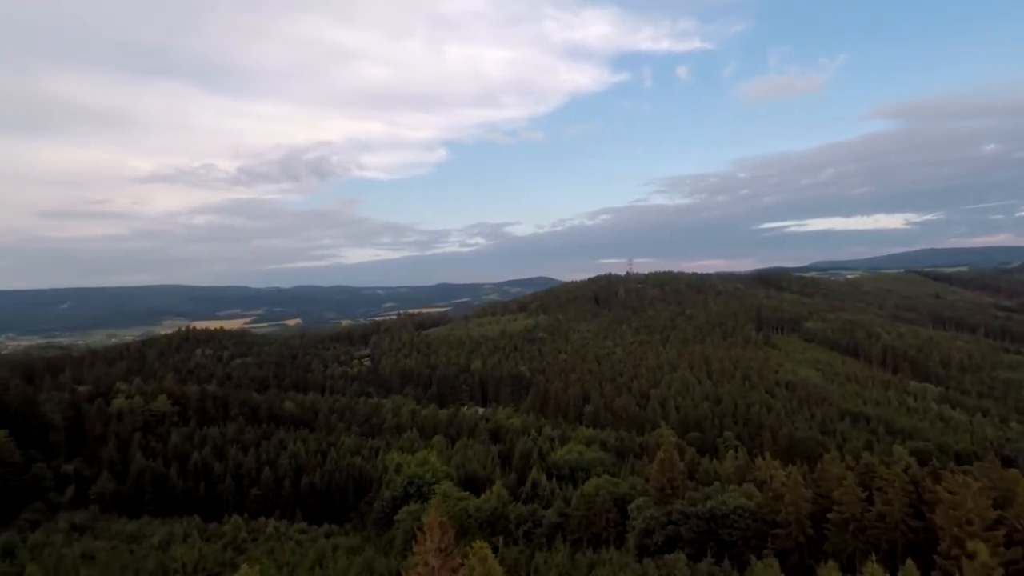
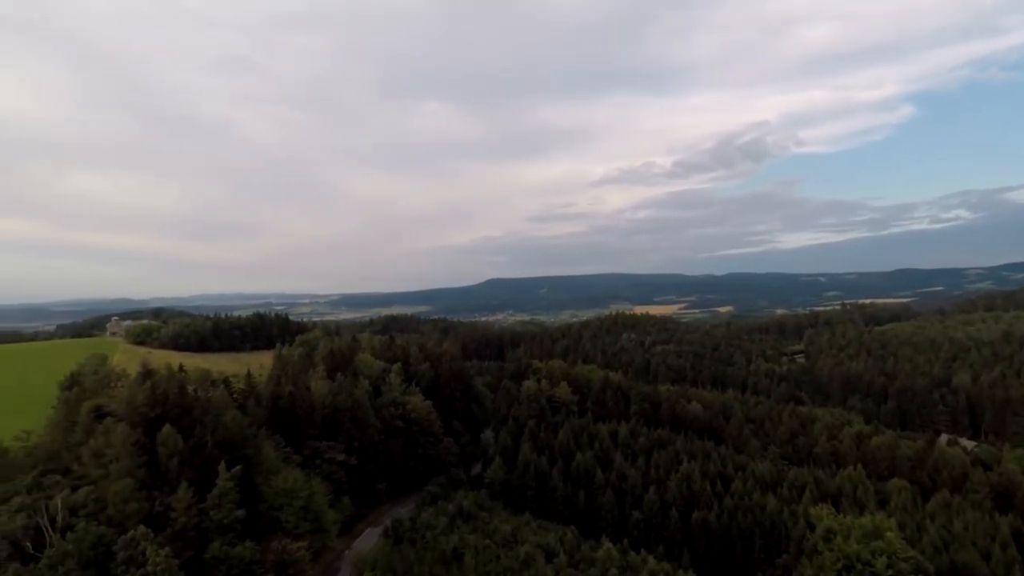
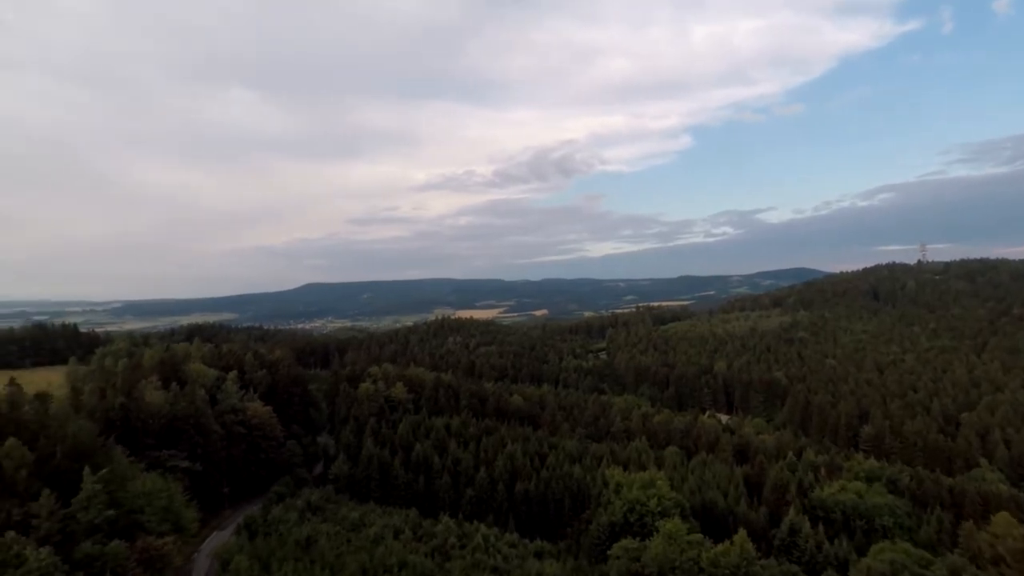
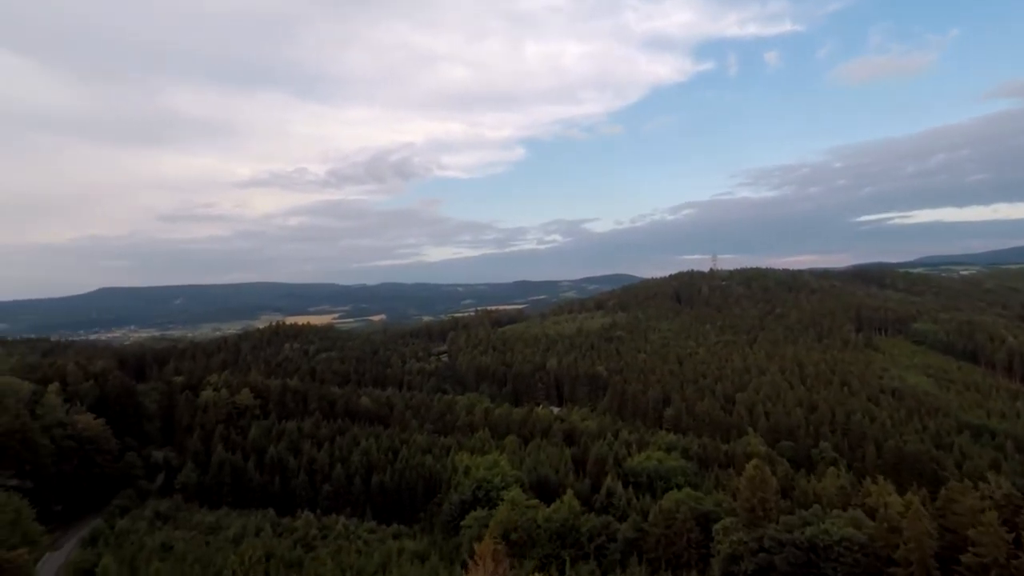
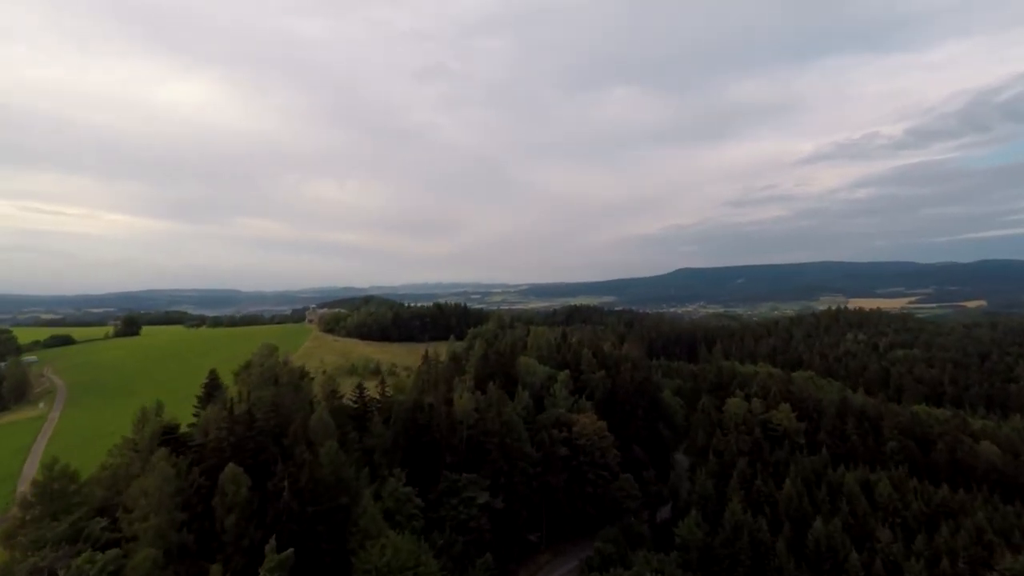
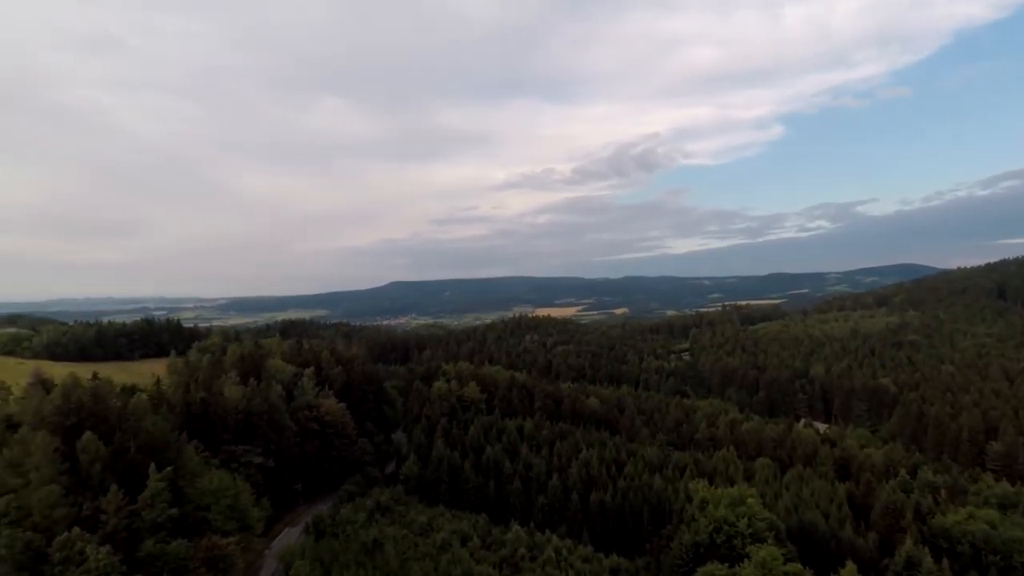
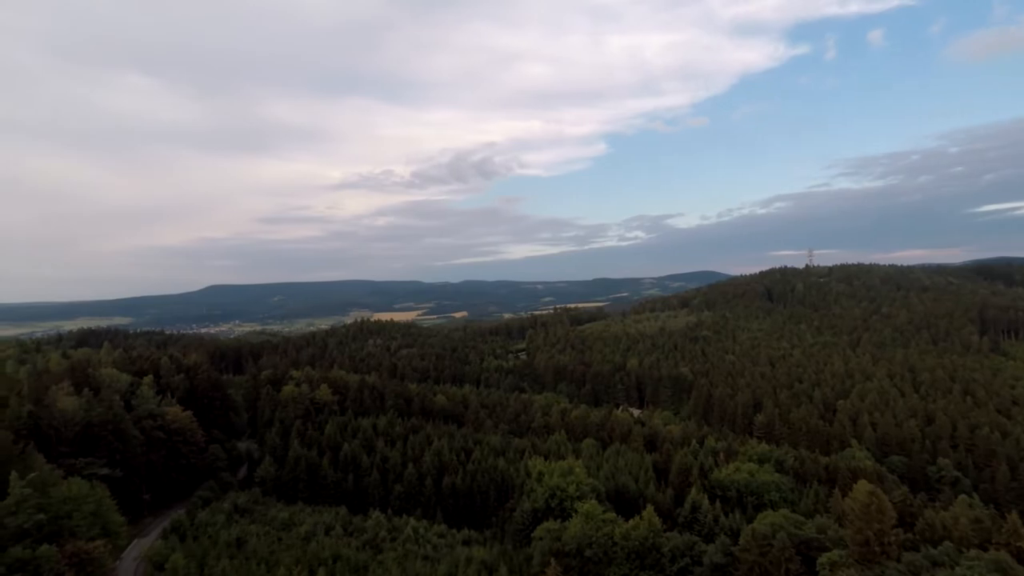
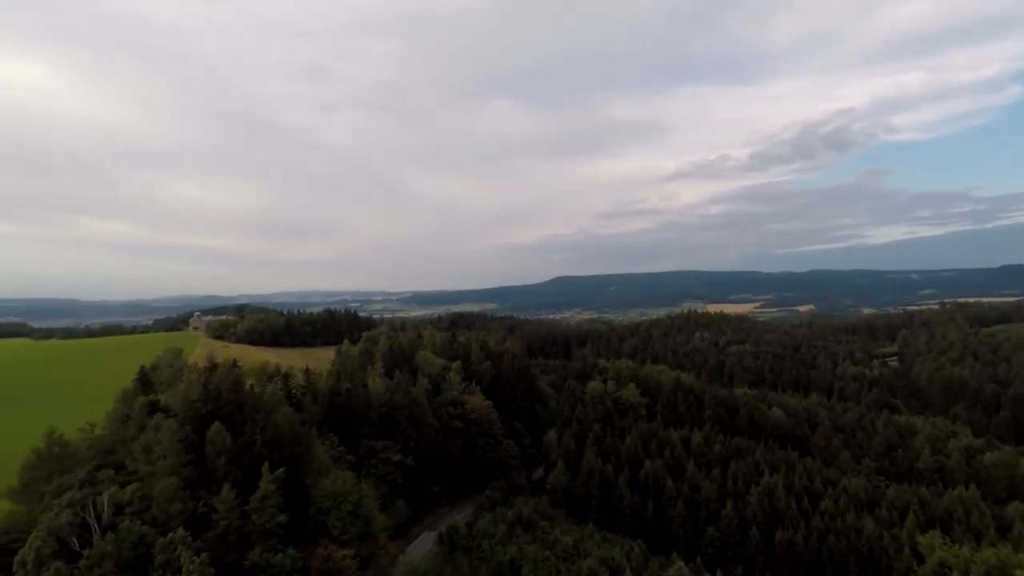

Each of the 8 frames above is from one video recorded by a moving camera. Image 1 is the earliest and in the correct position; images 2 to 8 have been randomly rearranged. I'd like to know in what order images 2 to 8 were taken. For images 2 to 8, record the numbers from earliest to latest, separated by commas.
4, 7, 3, 6, 2, 8, 5
